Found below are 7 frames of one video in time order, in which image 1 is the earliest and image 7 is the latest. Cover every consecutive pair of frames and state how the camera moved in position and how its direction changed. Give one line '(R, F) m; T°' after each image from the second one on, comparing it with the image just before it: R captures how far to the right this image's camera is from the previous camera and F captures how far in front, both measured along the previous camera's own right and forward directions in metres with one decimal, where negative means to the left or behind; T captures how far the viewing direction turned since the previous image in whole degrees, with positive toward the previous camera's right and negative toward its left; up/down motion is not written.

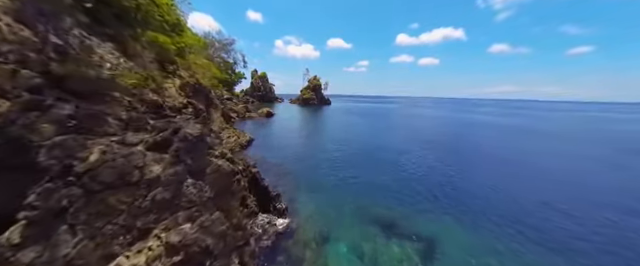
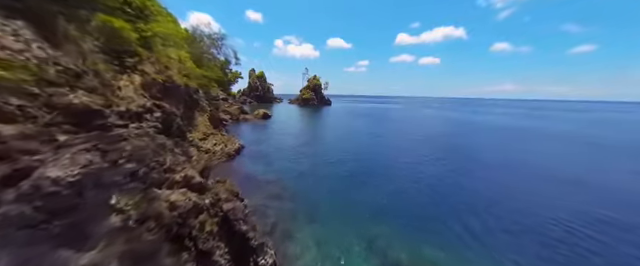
(-0.1, +2.7) m; 0°
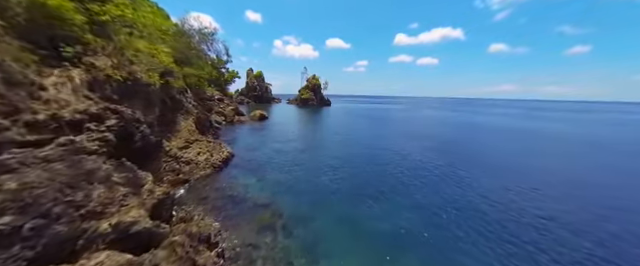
(-0.2, +2.4) m; 0°
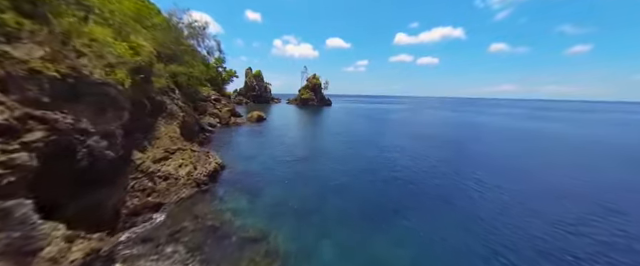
(-0.3, +2.3) m; 0°
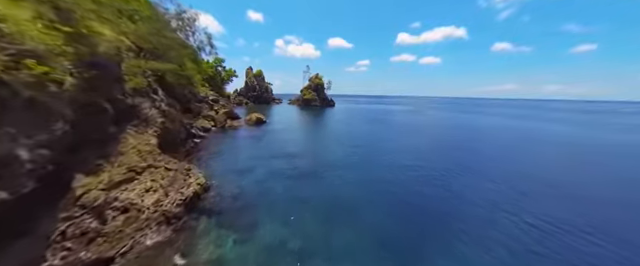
(-0.5, +3.0) m; 0°
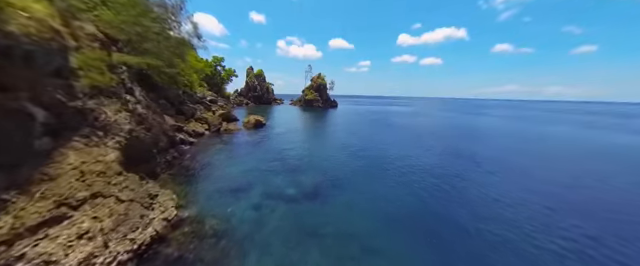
(-0.5, +3.0) m; 0°
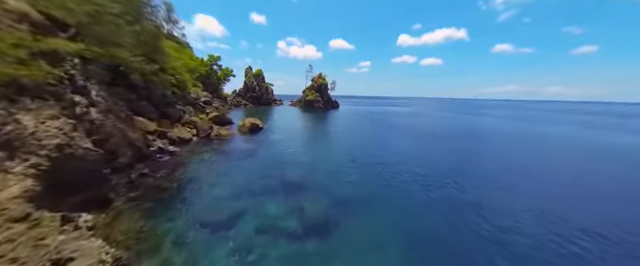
(-0.4, +3.3) m; 0°
